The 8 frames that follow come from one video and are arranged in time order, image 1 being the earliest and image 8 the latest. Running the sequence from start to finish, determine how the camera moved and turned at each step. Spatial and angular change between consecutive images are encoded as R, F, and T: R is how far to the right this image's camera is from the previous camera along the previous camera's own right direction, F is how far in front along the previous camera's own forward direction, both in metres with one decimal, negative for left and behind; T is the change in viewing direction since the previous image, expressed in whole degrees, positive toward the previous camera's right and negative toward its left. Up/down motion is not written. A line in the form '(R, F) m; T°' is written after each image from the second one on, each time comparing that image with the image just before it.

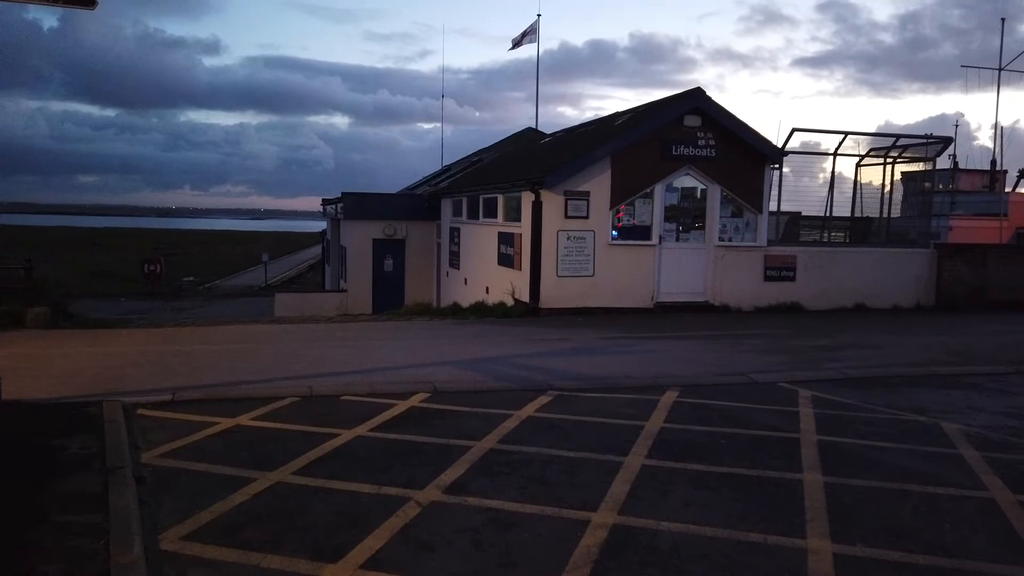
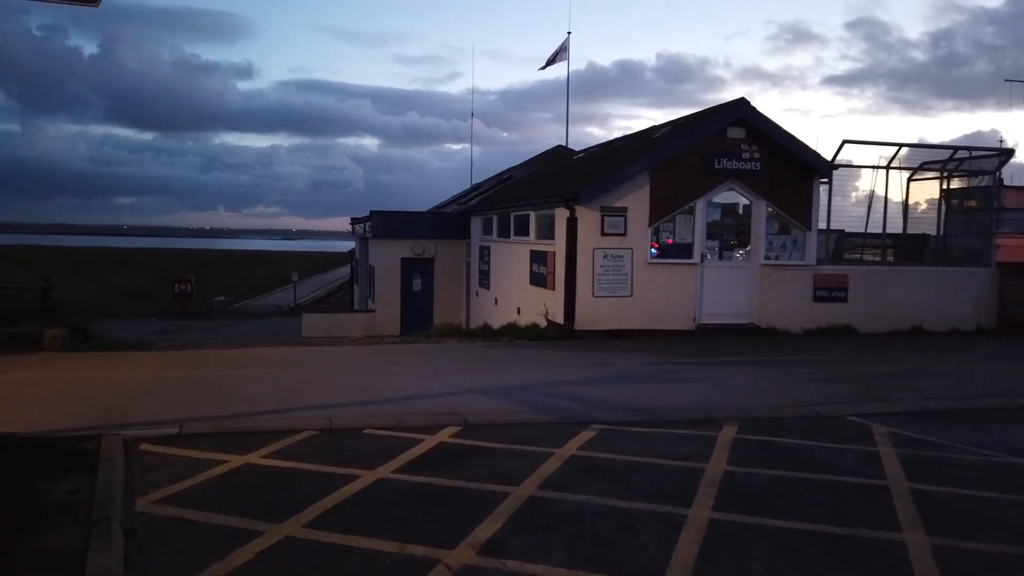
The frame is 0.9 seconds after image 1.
(-0.1, +0.8) m; -2°
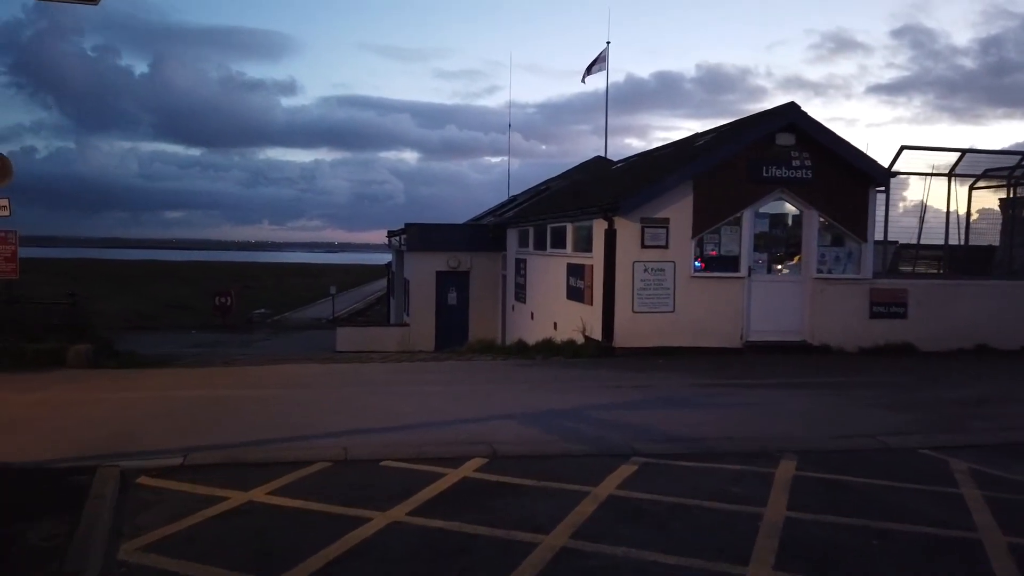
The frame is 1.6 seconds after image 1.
(+0.1, +0.7) m; -3°
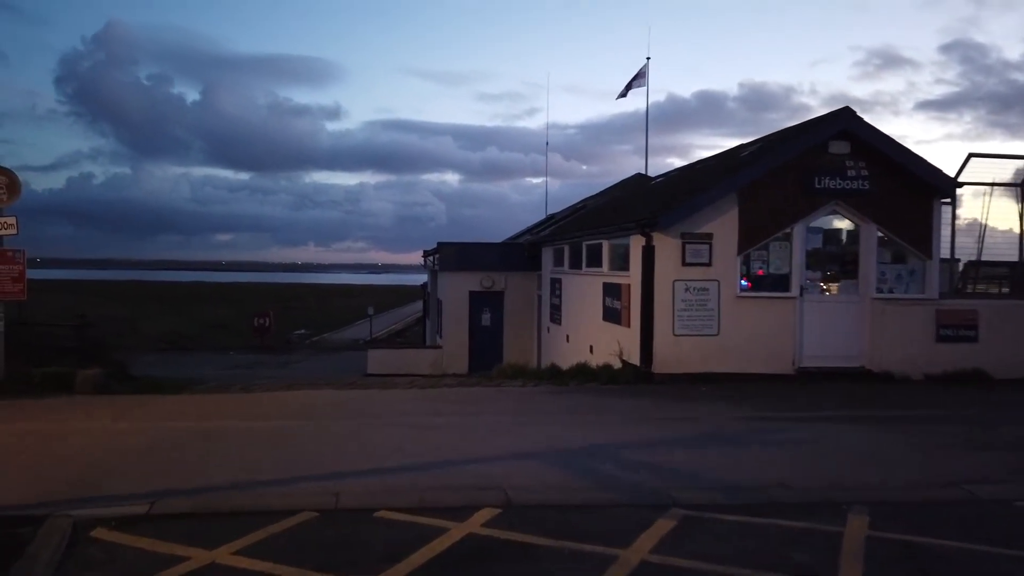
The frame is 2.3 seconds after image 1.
(+0.2, +1.0) m; -3°
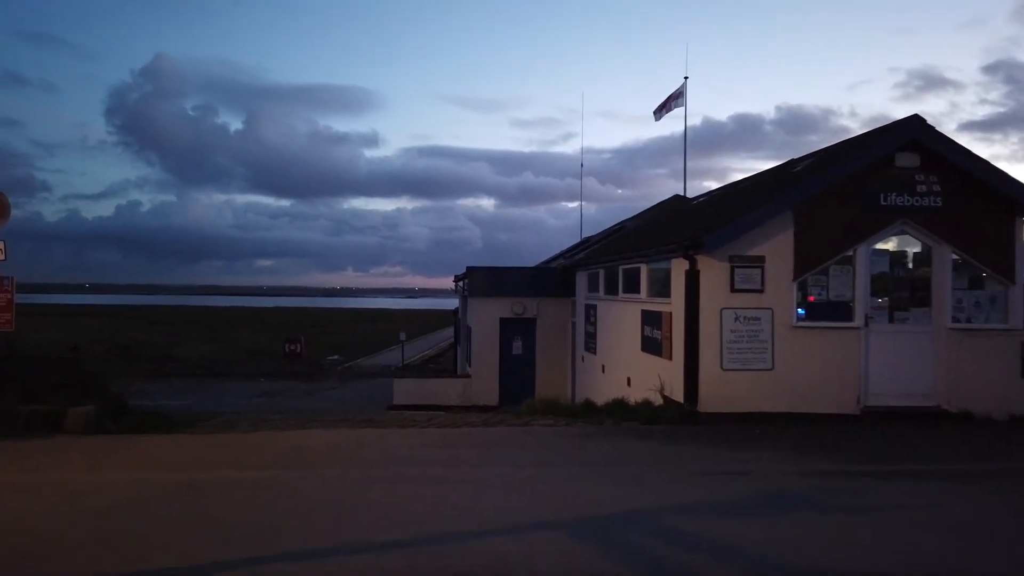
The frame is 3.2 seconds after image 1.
(+0.1, +1.3) m; -3°
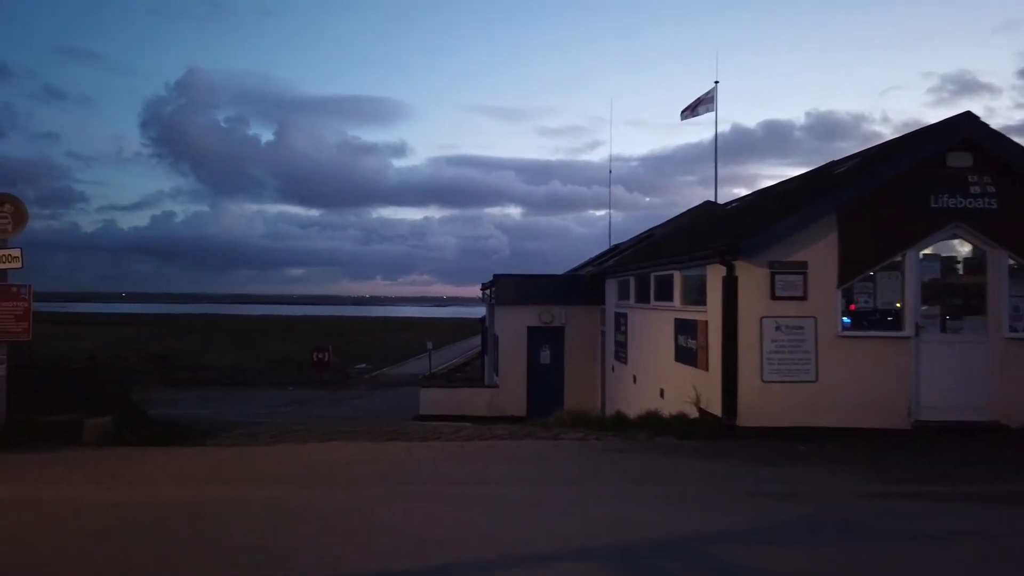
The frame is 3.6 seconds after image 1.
(0.0, +0.5) m; -2°
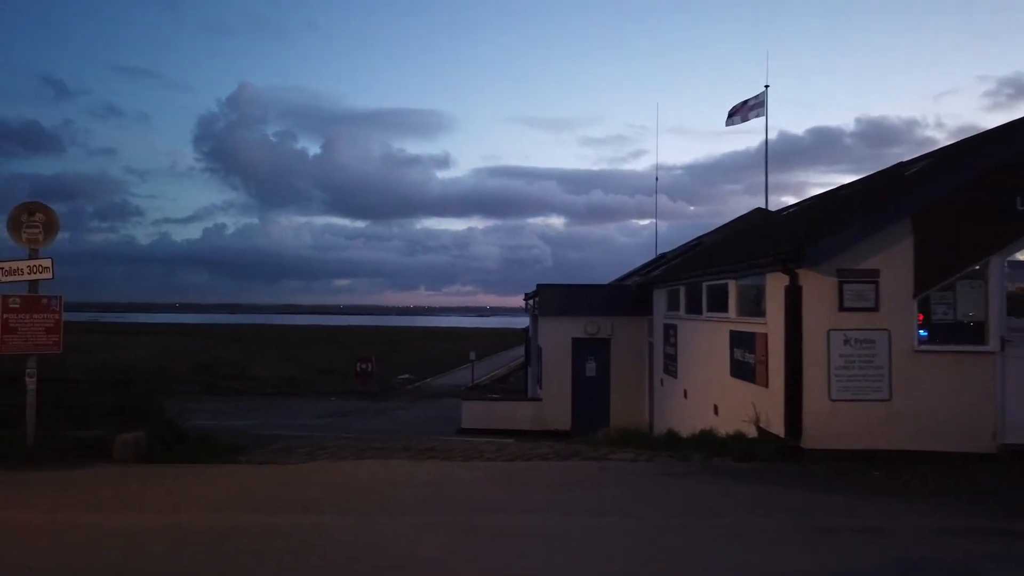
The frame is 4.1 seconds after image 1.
(0.0, +0.7) m; -3°
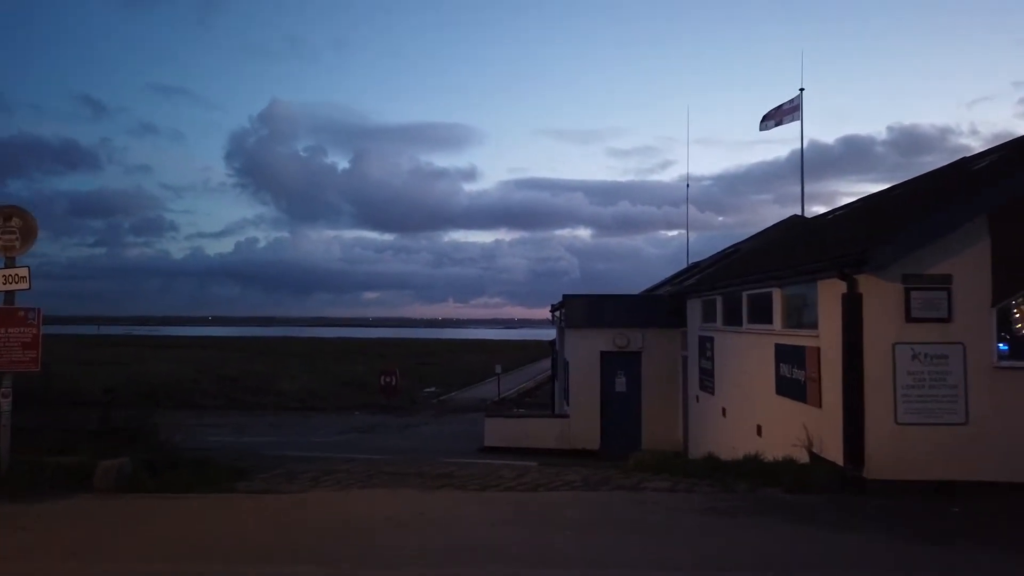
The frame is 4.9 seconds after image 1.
(+0.1, +1.2) m; -2°
